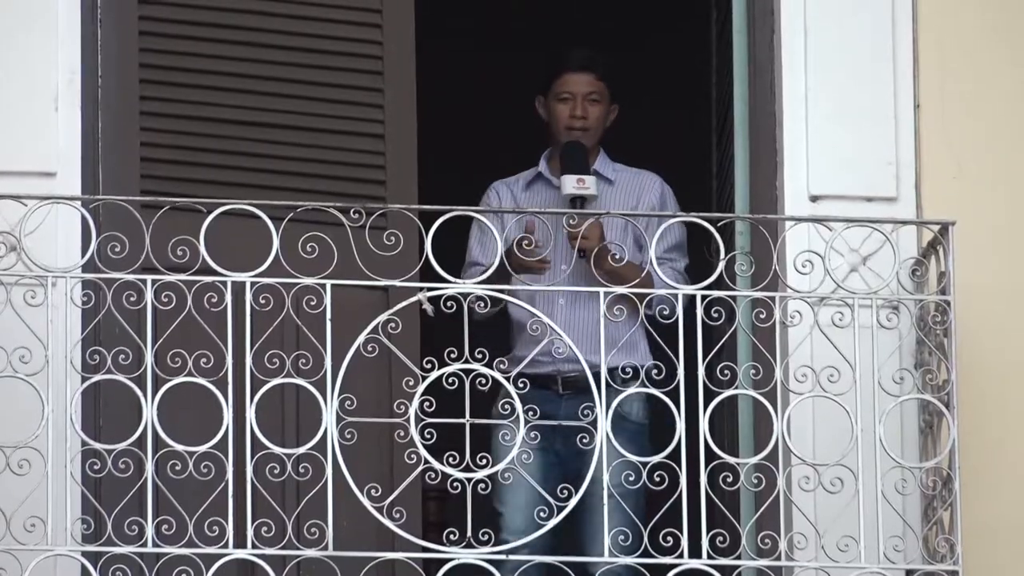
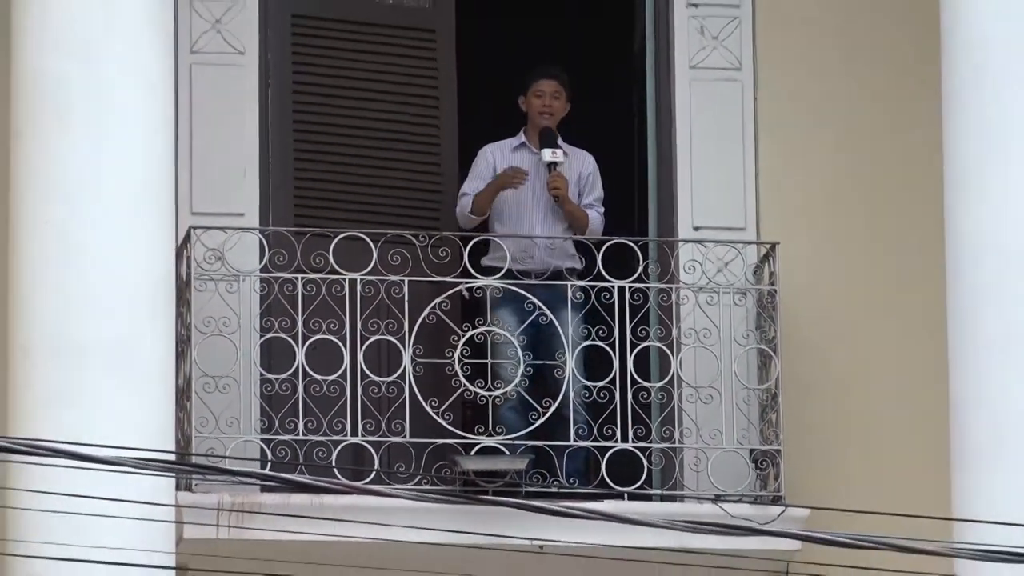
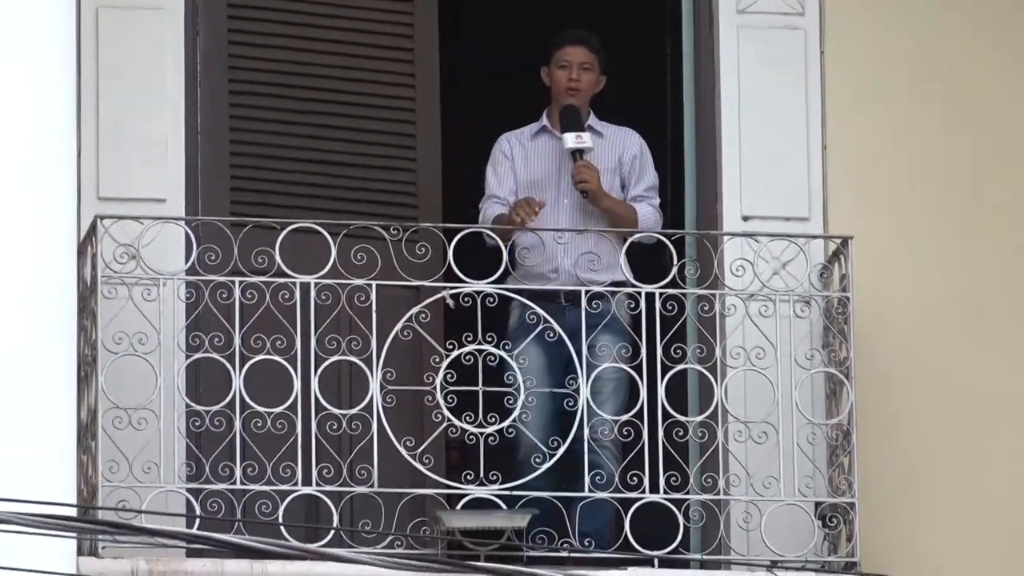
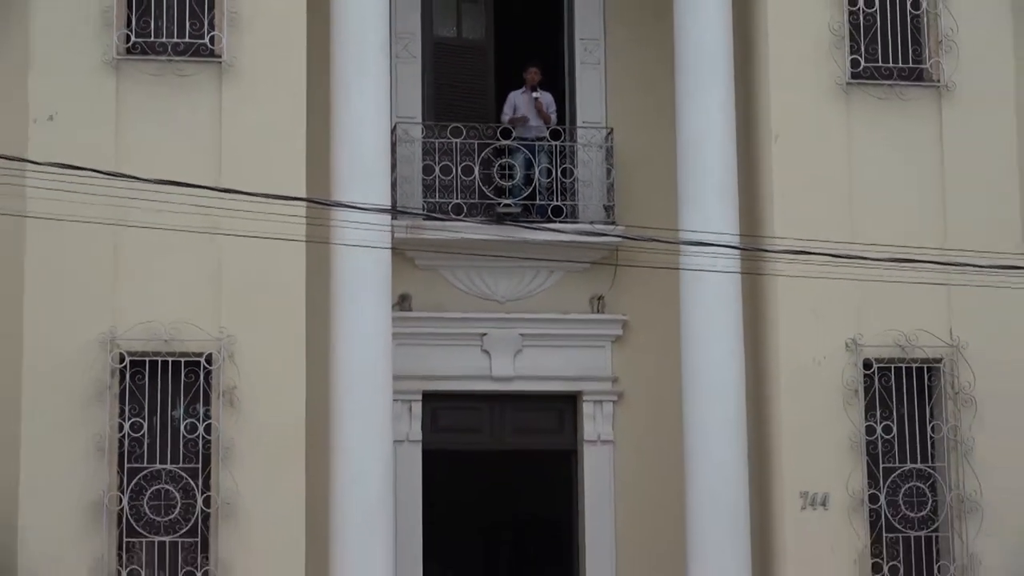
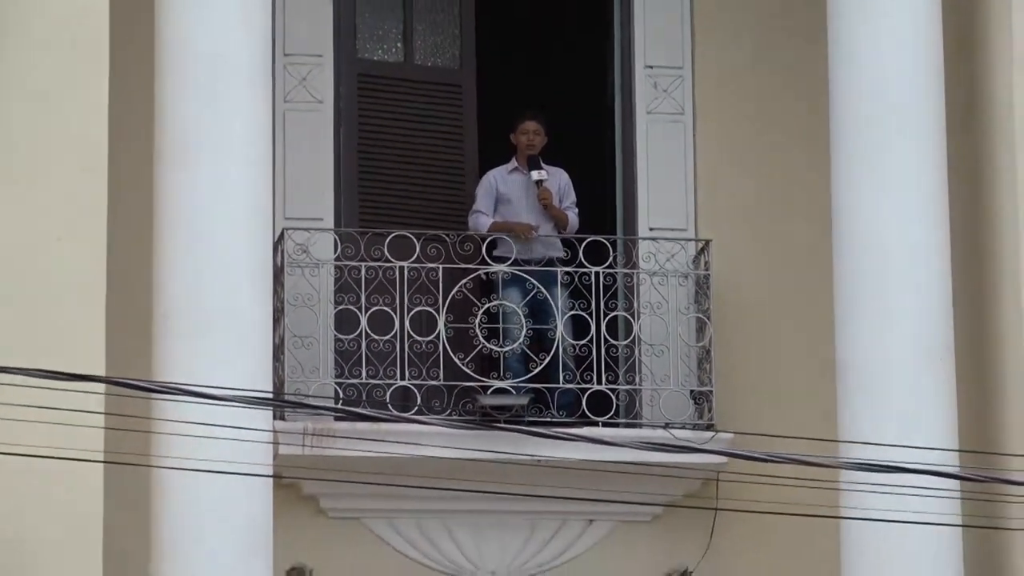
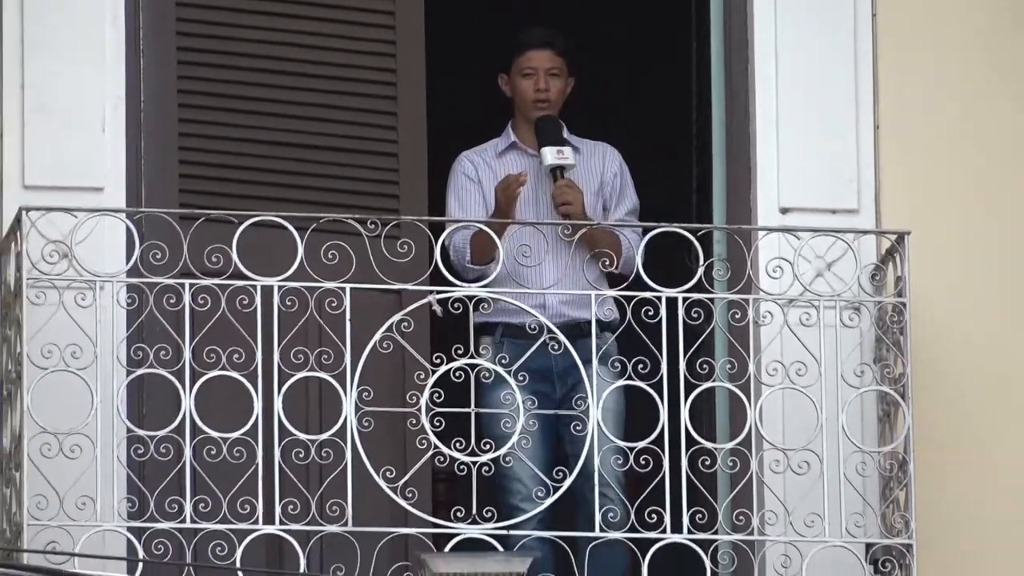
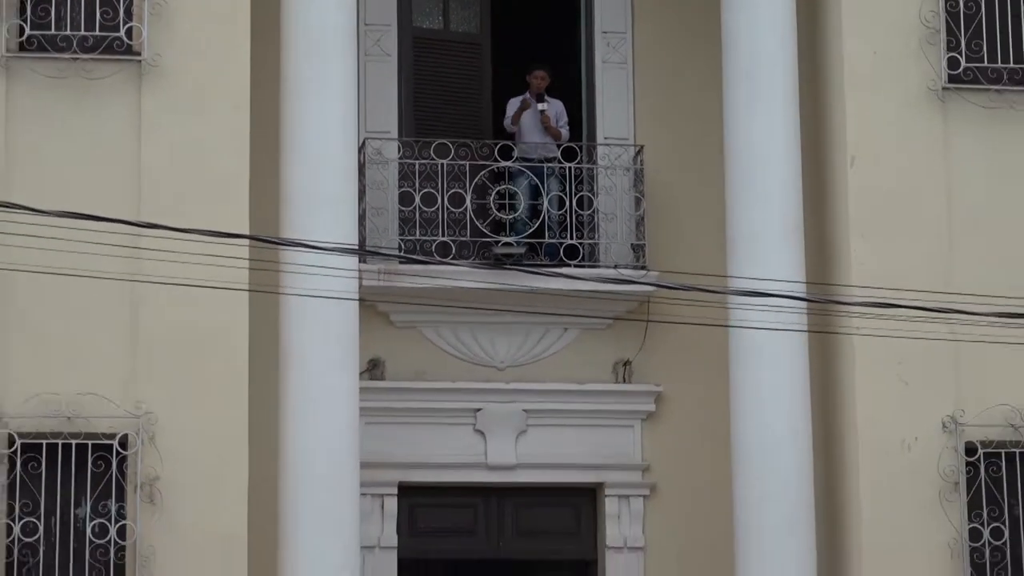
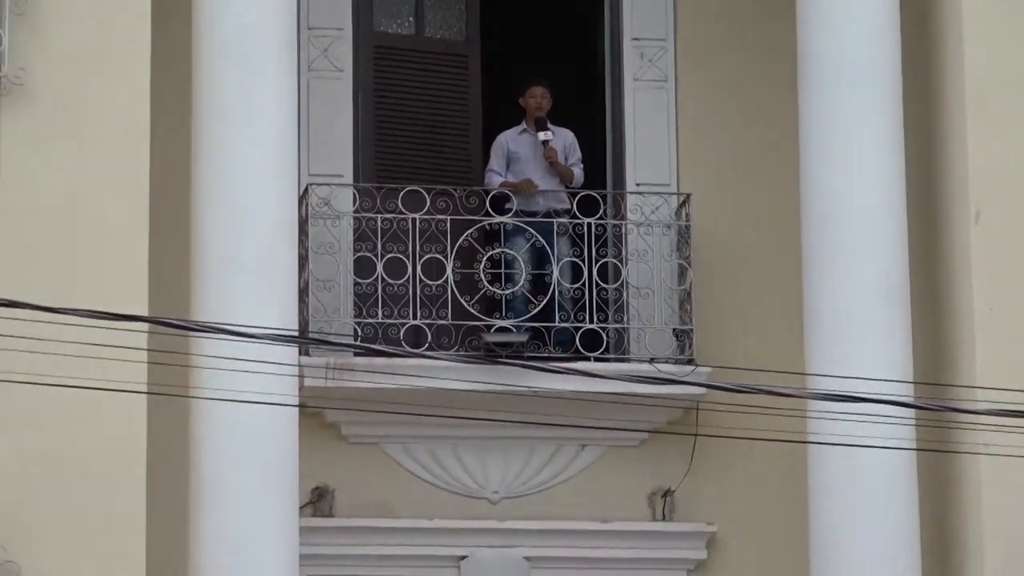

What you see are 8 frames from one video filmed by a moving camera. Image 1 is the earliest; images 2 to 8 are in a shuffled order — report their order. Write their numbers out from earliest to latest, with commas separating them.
6, 3, 2, 5, 8, 7, 4
